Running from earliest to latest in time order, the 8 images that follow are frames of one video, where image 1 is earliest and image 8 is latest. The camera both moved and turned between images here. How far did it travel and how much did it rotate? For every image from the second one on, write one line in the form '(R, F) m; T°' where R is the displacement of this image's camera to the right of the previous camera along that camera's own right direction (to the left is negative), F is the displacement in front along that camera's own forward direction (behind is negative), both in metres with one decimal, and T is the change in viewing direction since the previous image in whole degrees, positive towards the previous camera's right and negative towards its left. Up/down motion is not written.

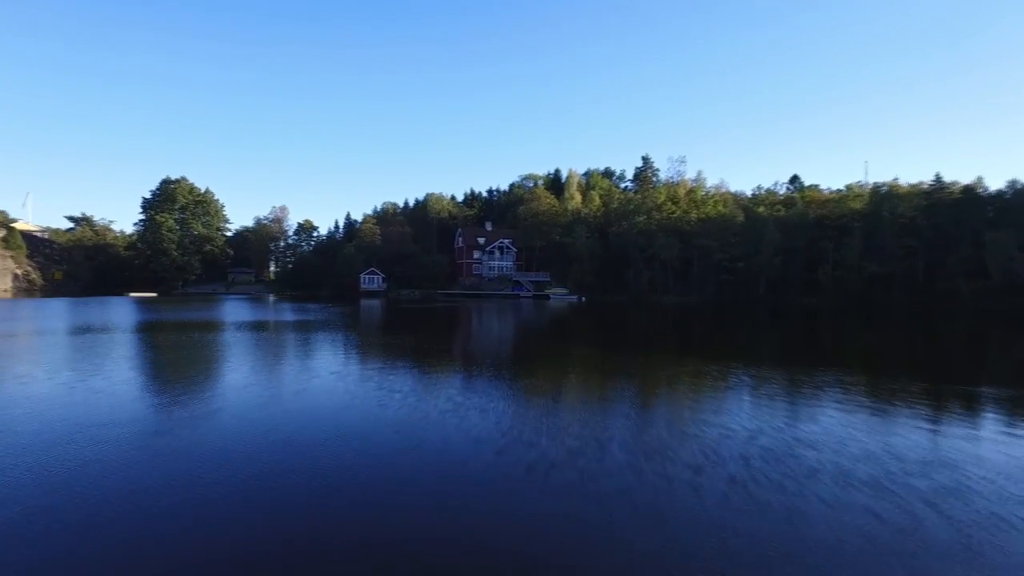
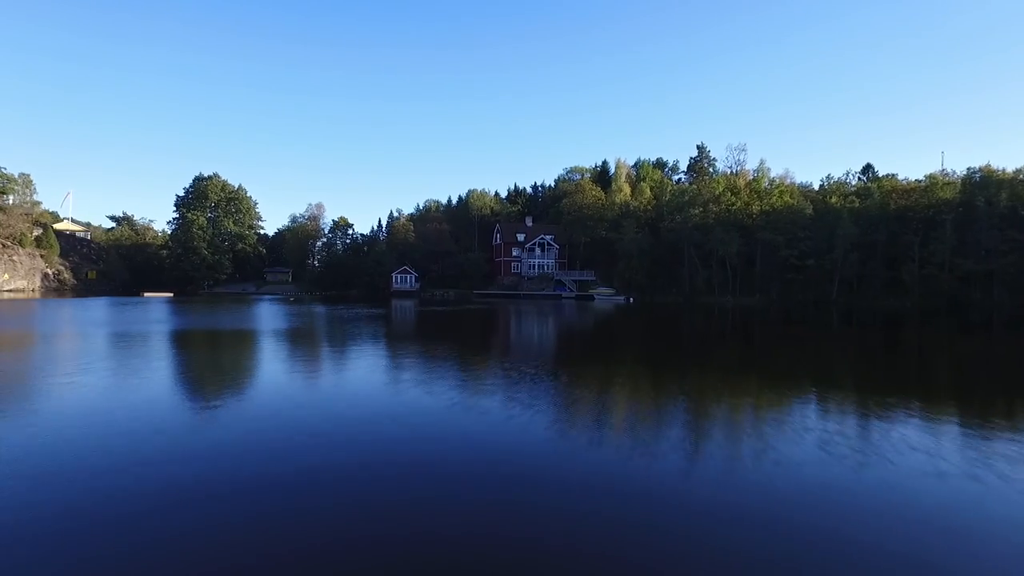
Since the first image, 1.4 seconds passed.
(+0.4, +2.4) m; -5°
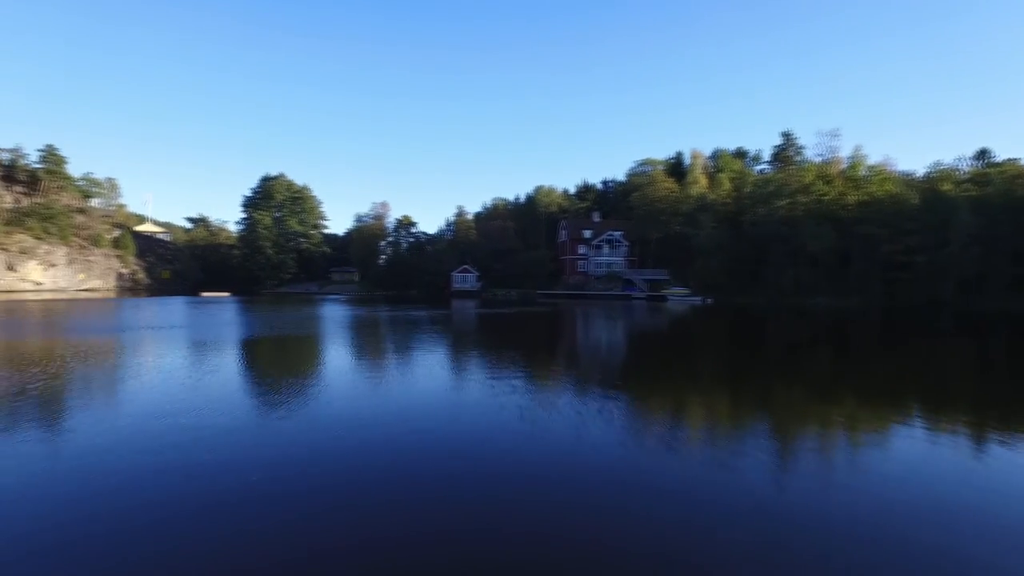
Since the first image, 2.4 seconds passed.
(+0.3, +1.6) m; -7°
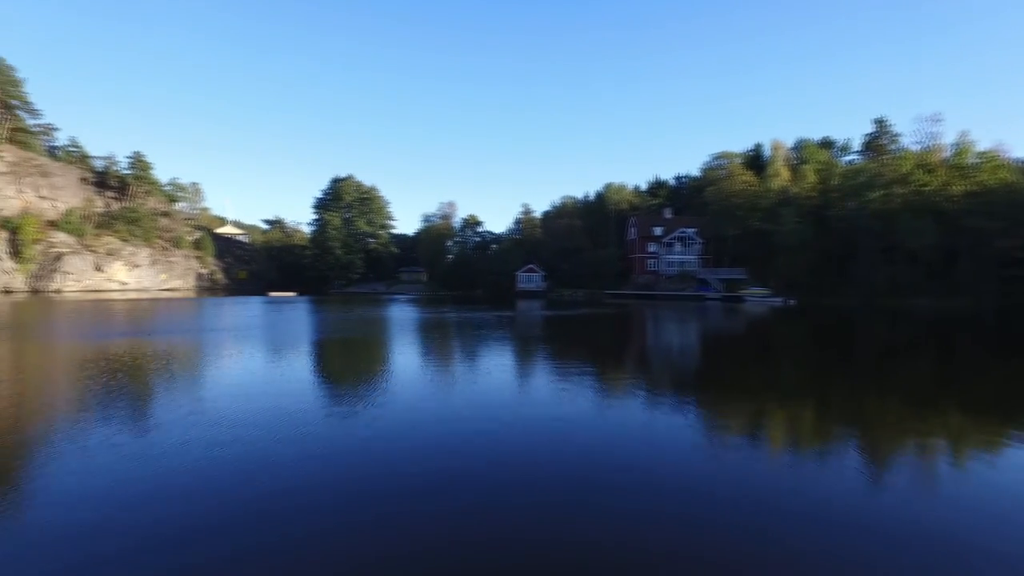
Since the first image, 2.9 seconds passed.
(+0.2, +0.8) m; -7°
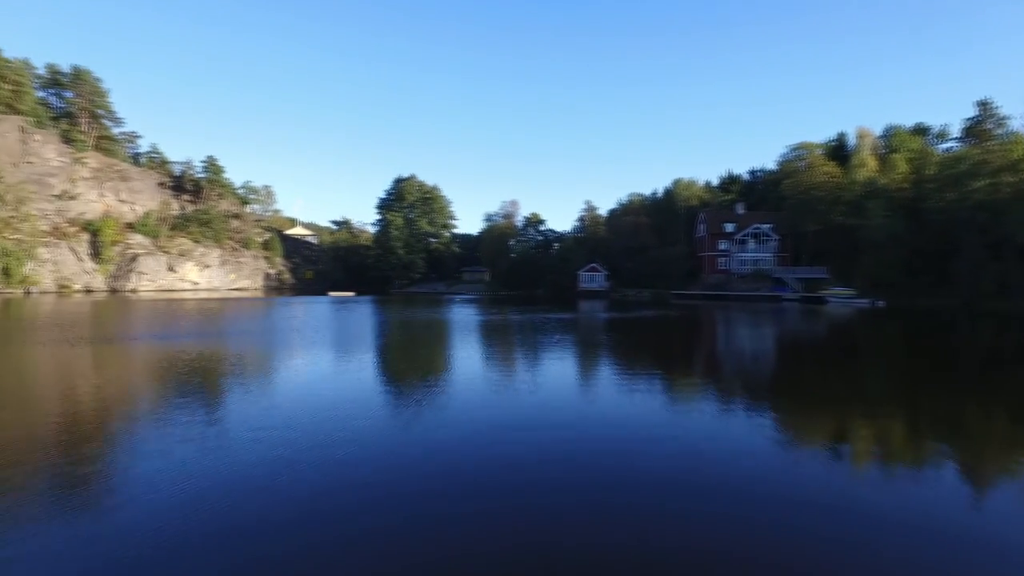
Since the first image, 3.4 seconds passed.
(+0.3, +0.8) m; -6°
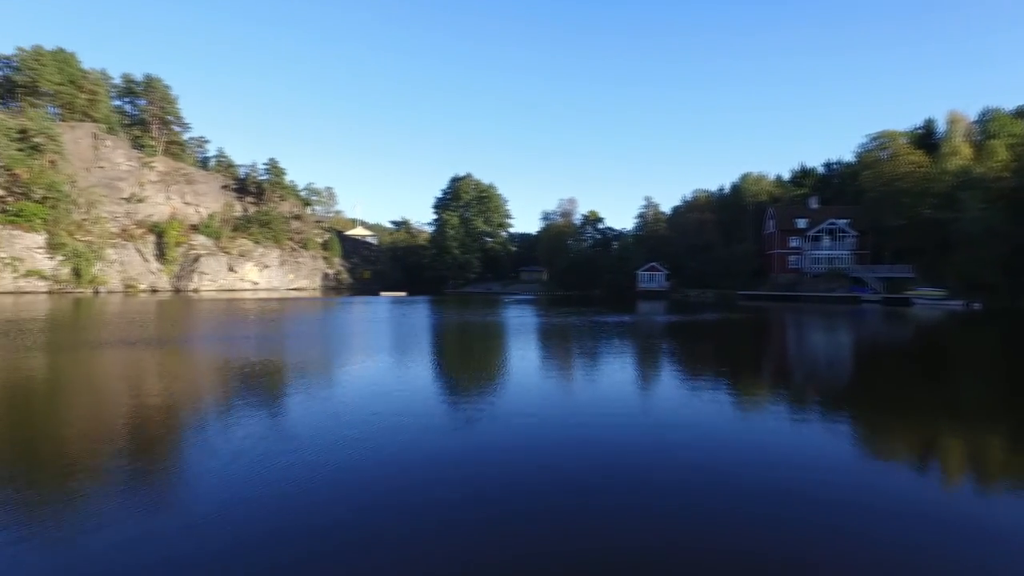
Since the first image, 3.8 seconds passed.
(+0.3, +0.8) m; -6°
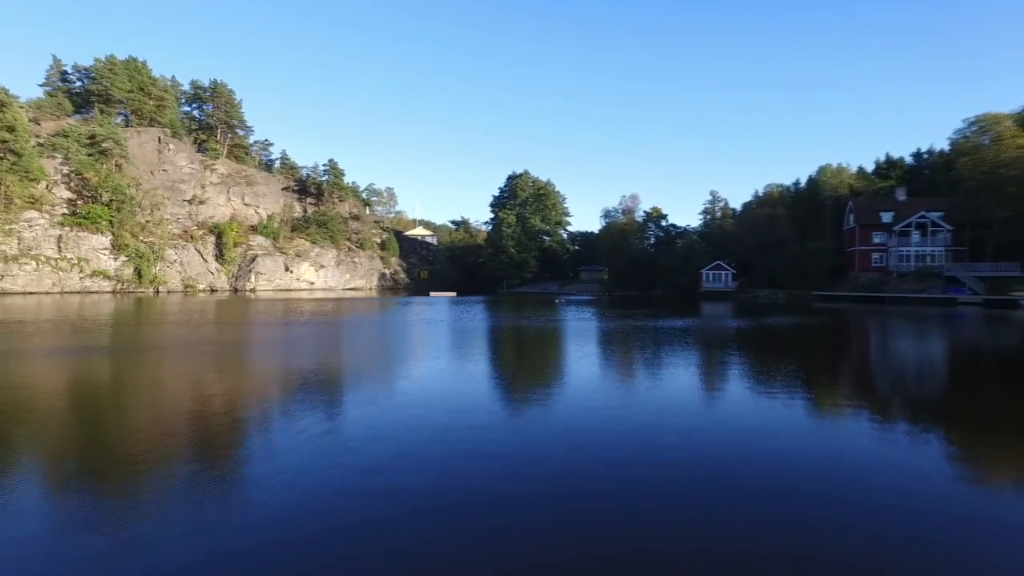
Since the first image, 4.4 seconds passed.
(+0.5, +0.9) m; -6°
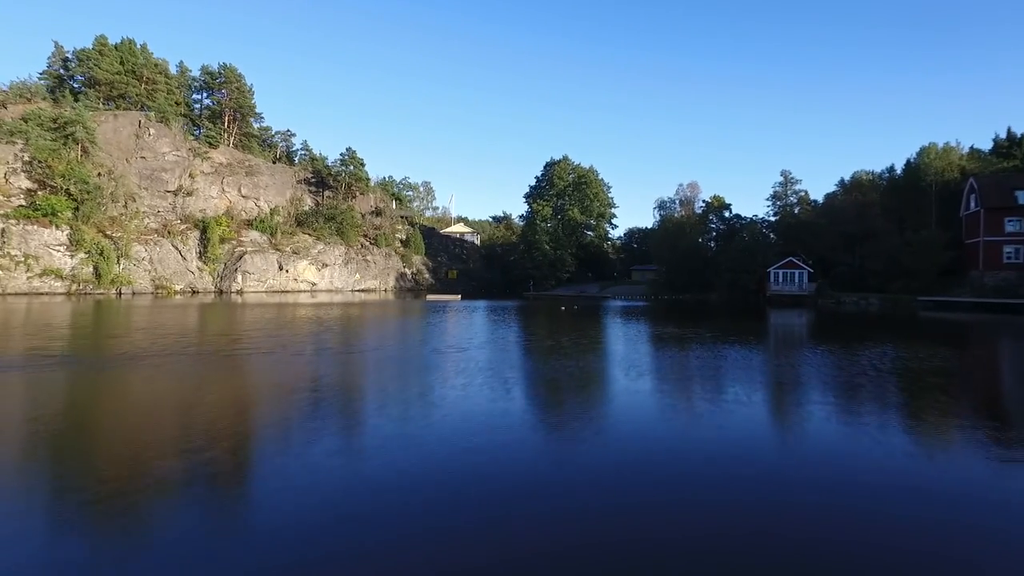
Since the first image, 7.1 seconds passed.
(+1.7, +4.1) m; -7°
